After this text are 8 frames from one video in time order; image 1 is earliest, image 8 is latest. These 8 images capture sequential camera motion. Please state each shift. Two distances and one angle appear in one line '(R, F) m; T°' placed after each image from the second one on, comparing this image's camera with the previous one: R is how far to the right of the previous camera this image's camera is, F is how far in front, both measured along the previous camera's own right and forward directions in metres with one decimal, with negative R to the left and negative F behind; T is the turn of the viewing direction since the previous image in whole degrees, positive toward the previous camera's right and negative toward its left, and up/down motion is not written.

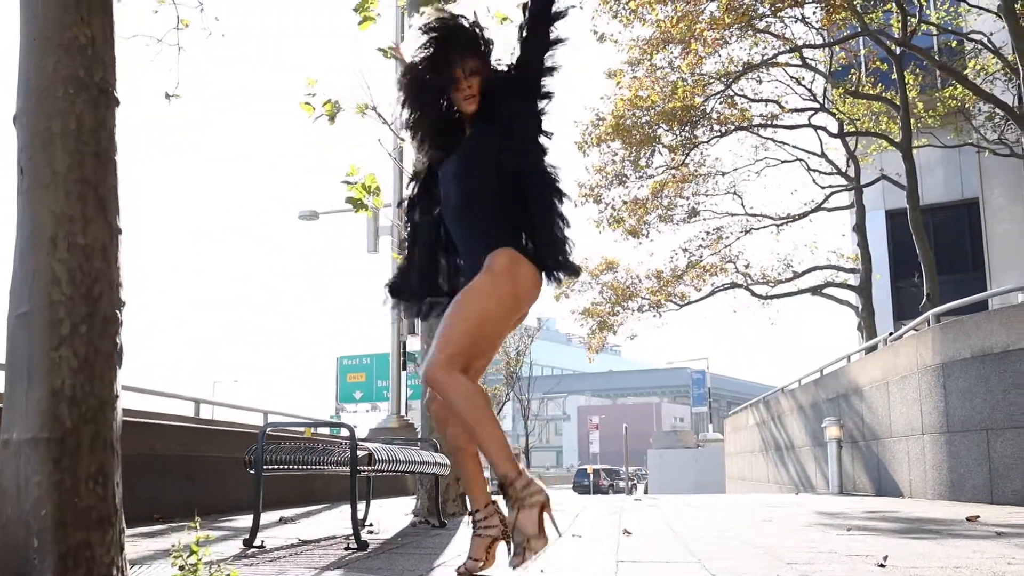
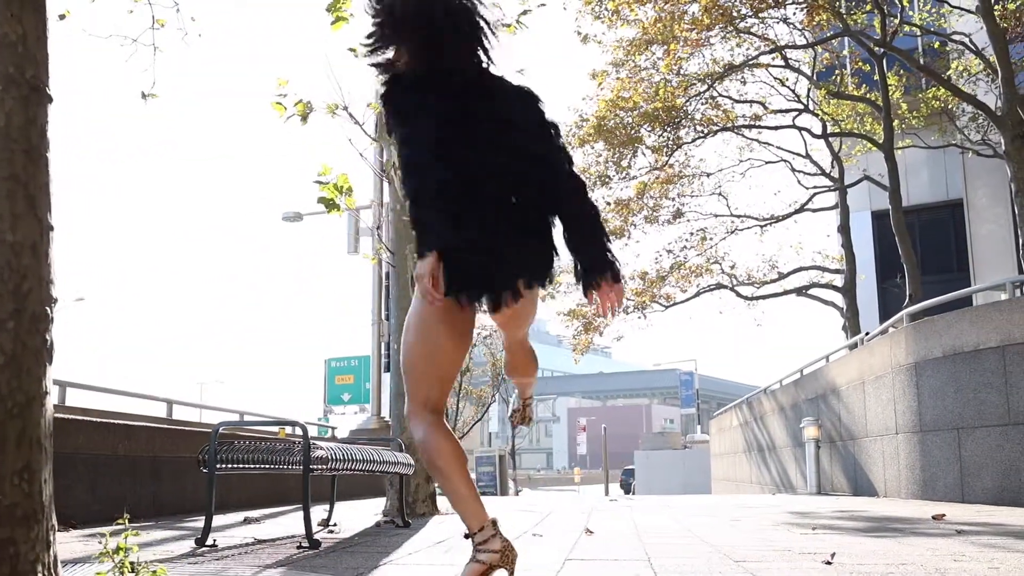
(+0.2, 0.0) m; +1°
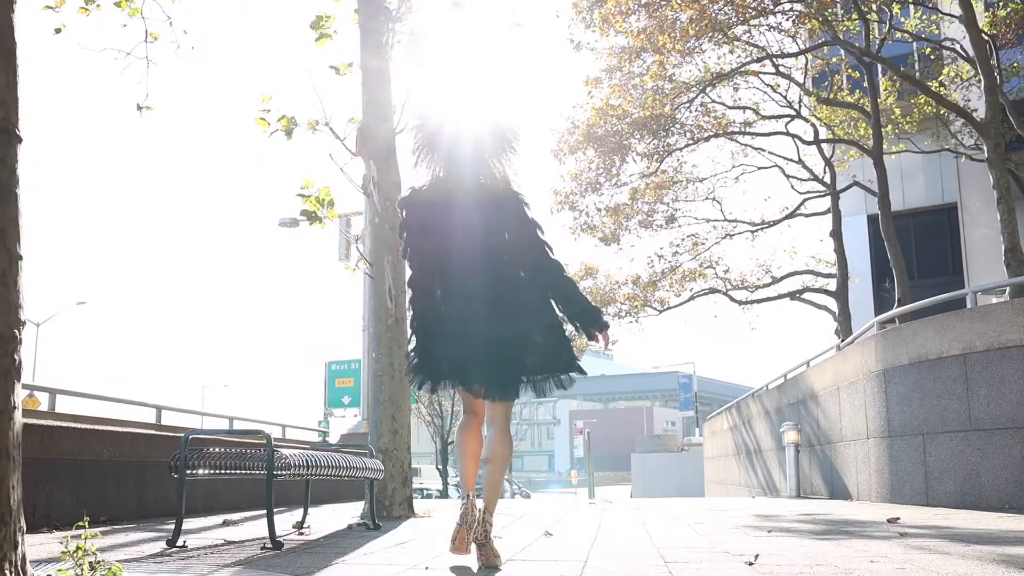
(+0.3, -0.3) m; 0°
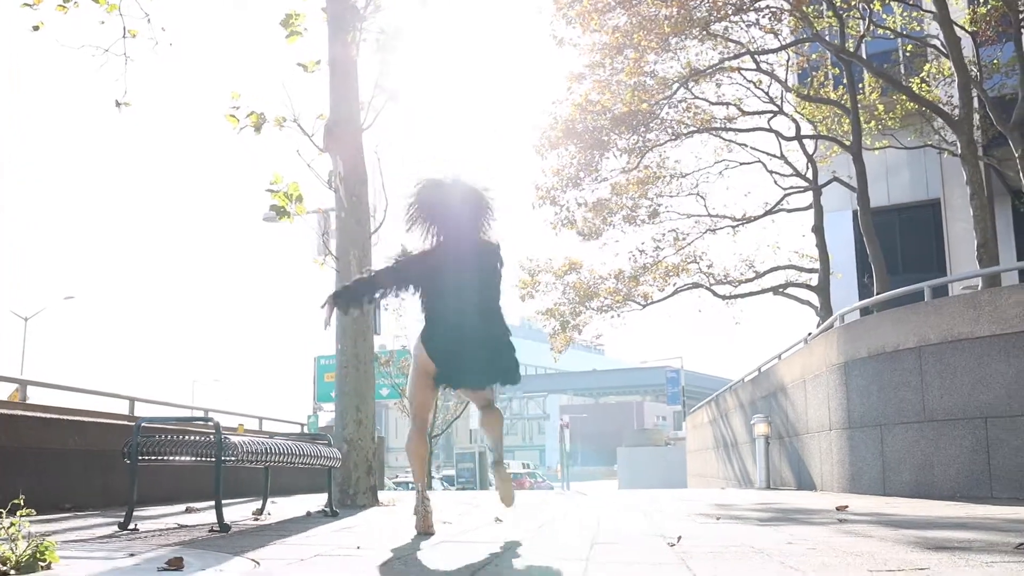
(+0.3, -0.2) m; 0°
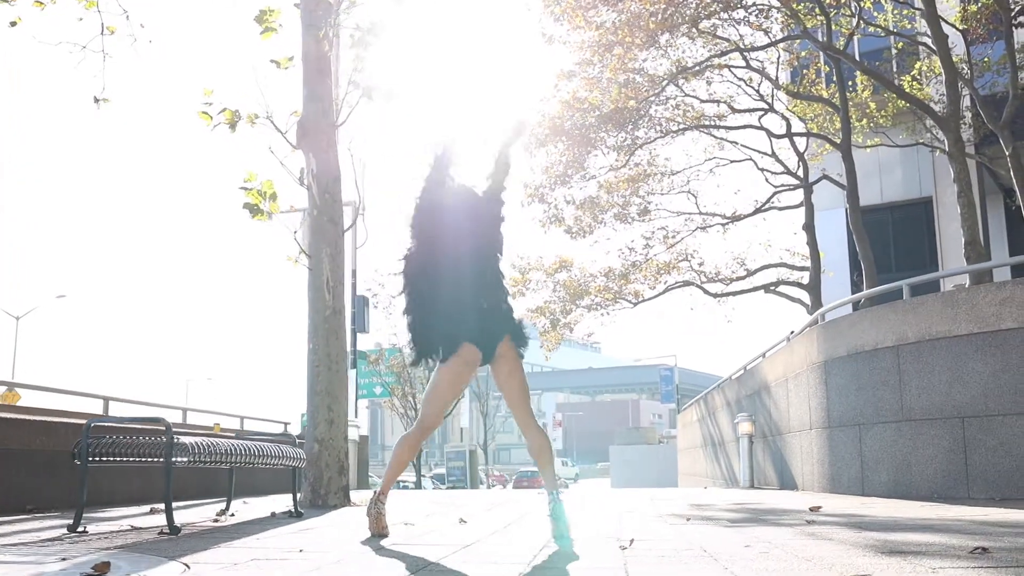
(+0.2, +0.1) m; 0°
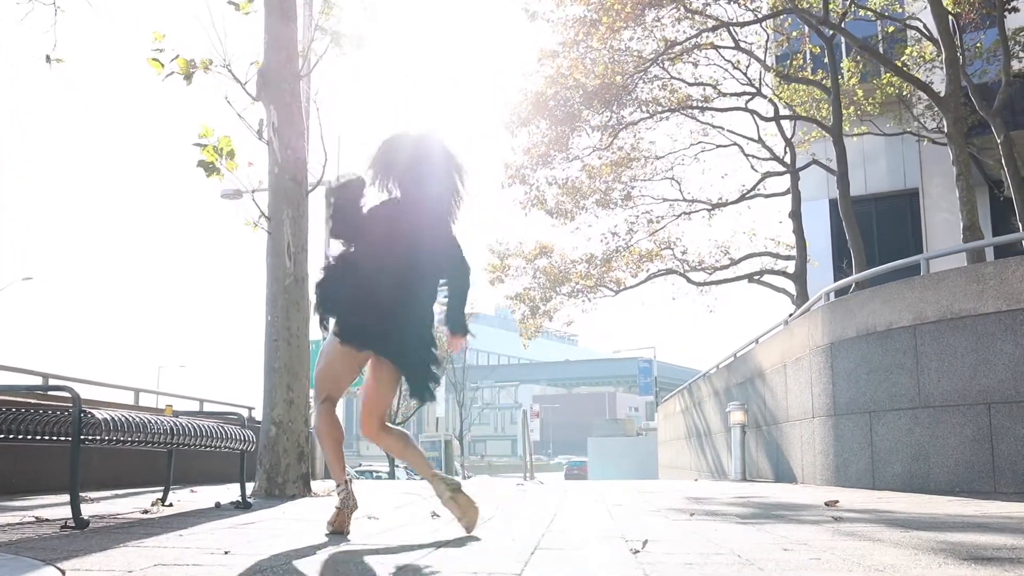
(0.0, +0.9) m; +1°
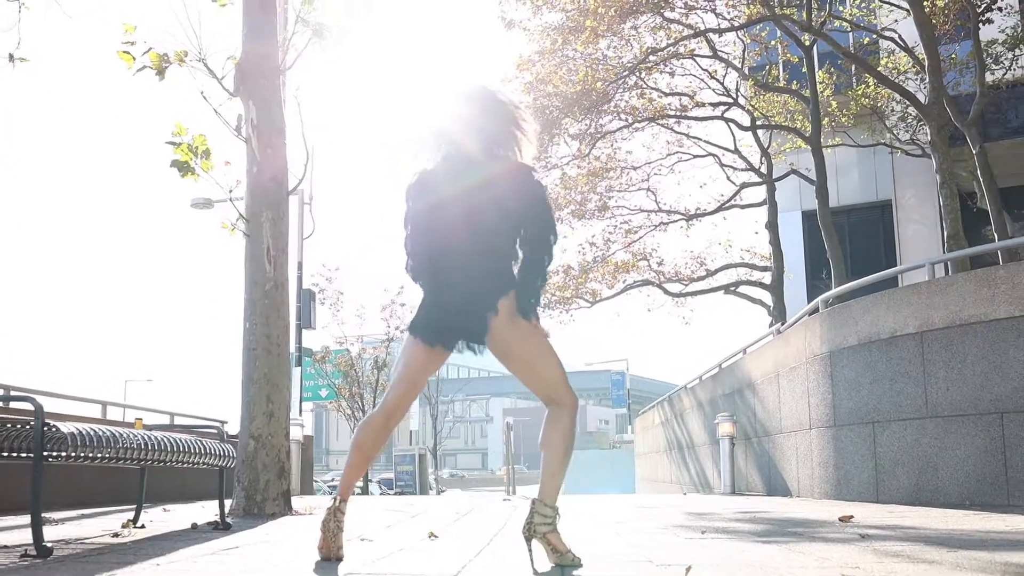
(-0.2, +0.4) m; +2°
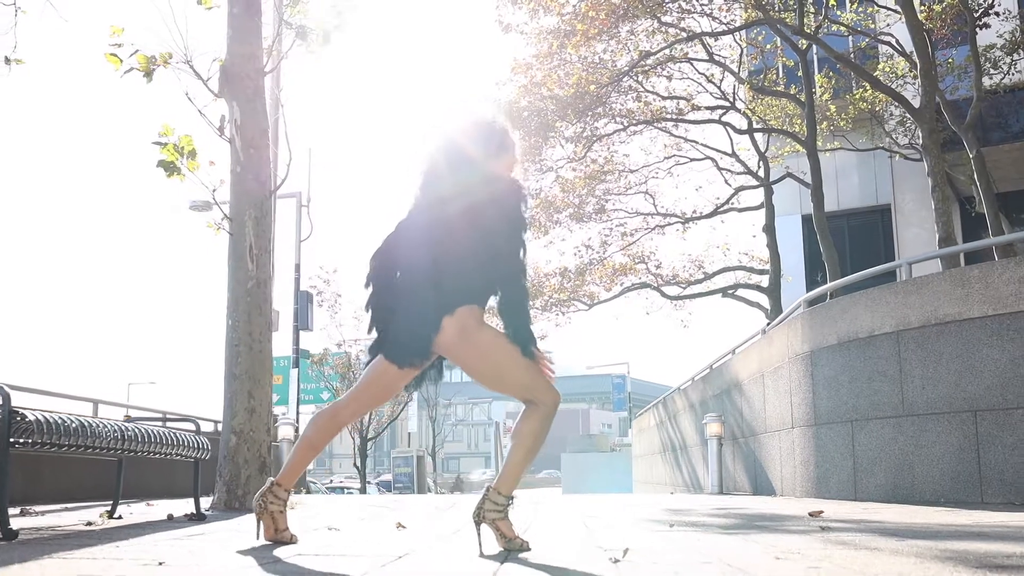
(+0.2, -0.1) m; 0°
